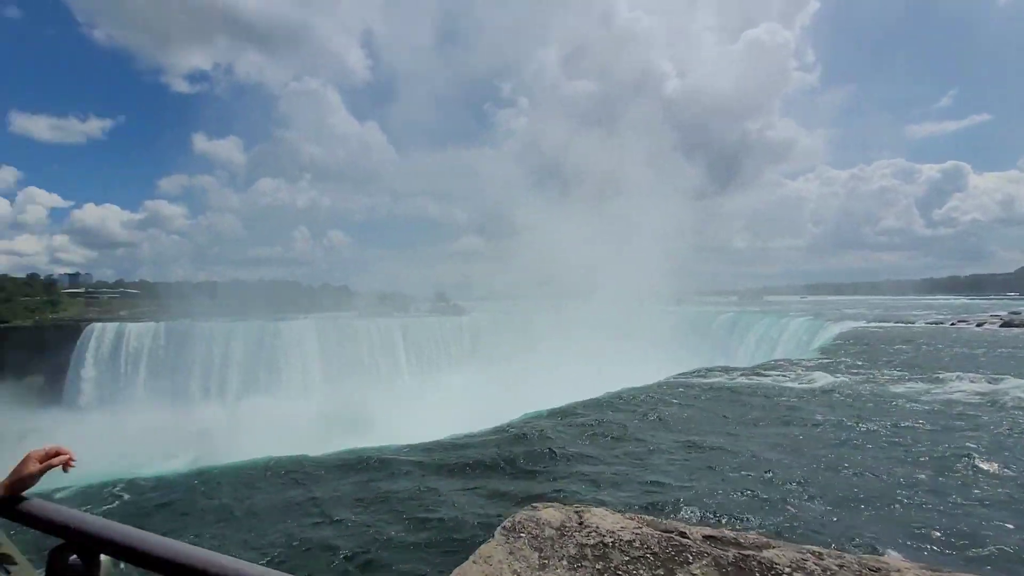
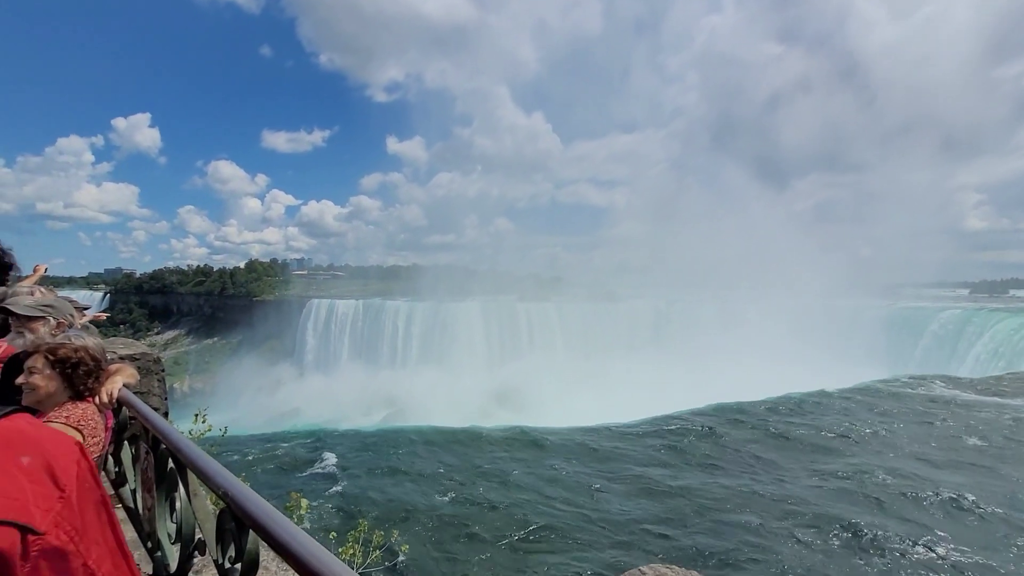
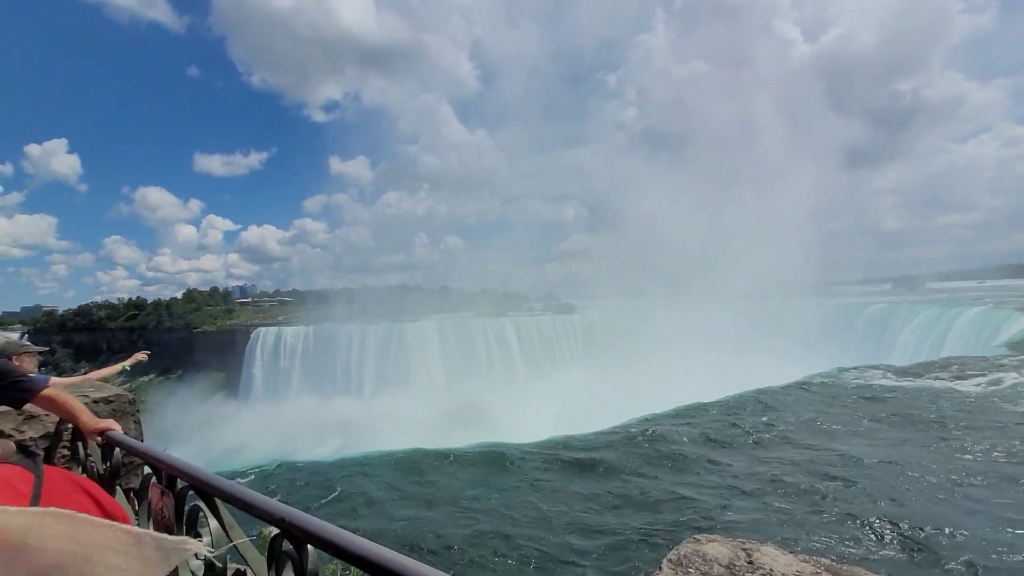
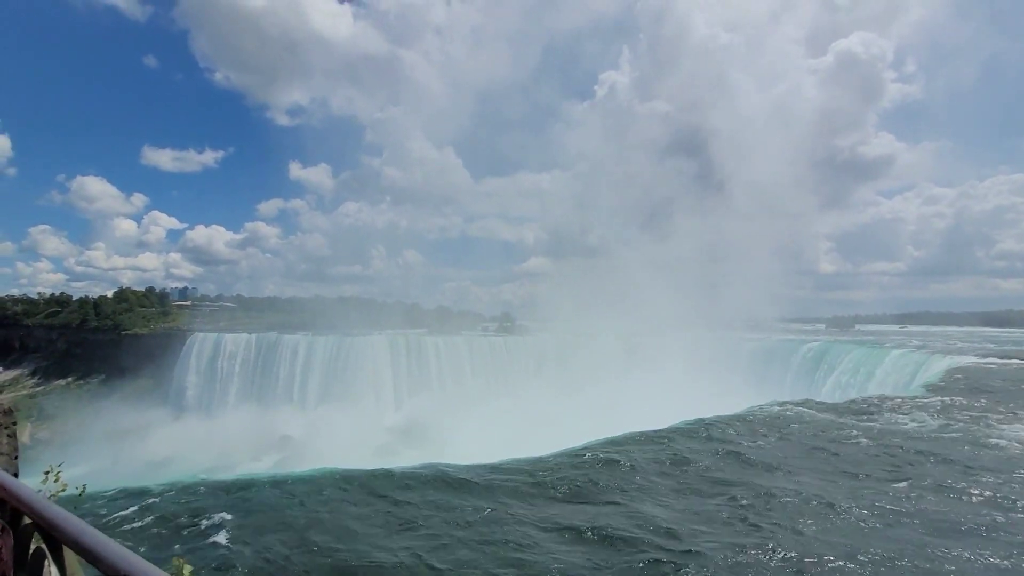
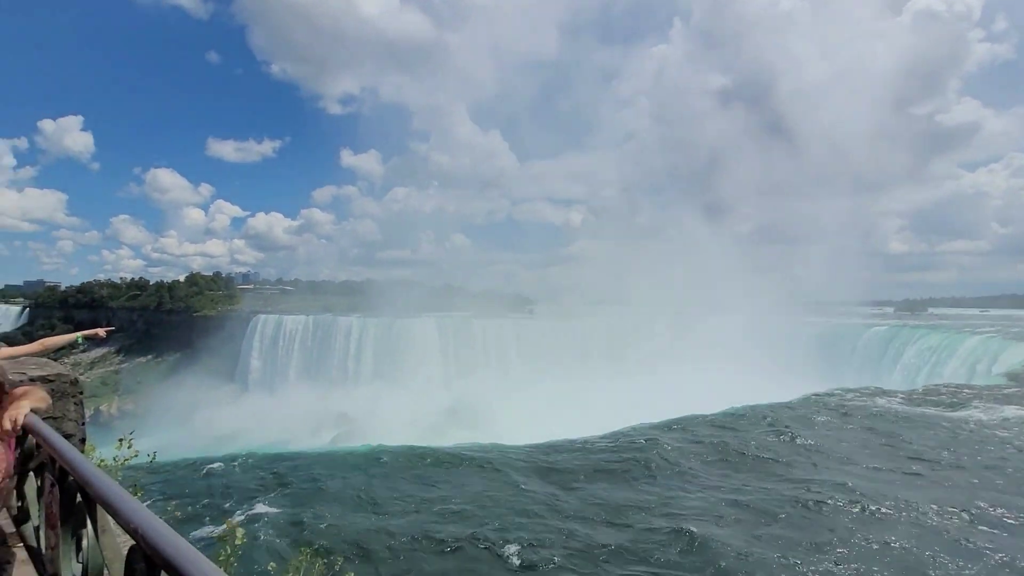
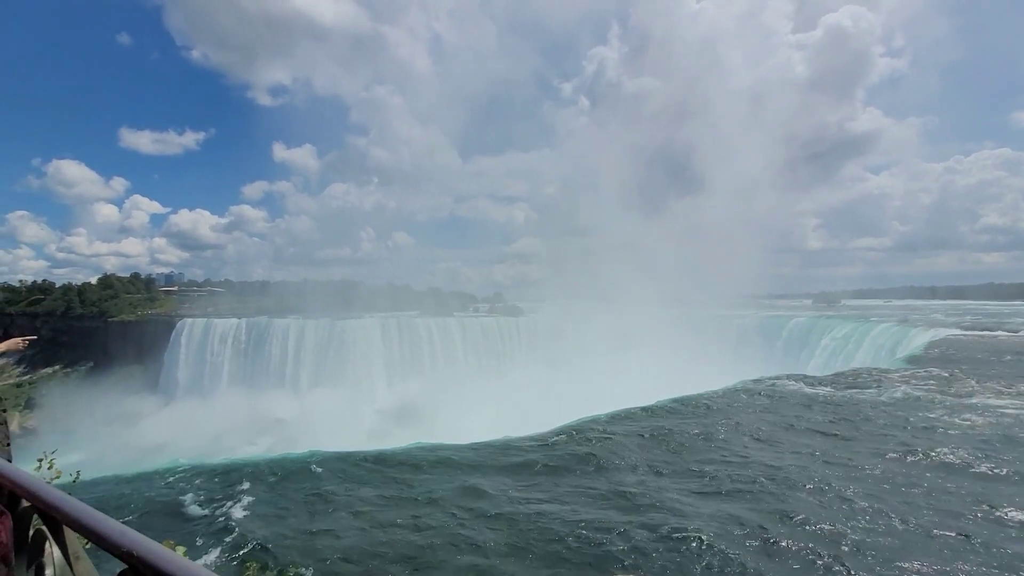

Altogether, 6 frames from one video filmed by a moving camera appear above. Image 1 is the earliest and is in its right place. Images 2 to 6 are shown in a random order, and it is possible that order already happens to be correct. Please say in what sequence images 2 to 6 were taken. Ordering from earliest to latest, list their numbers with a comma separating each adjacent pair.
3, 6, 4, 5, 2
